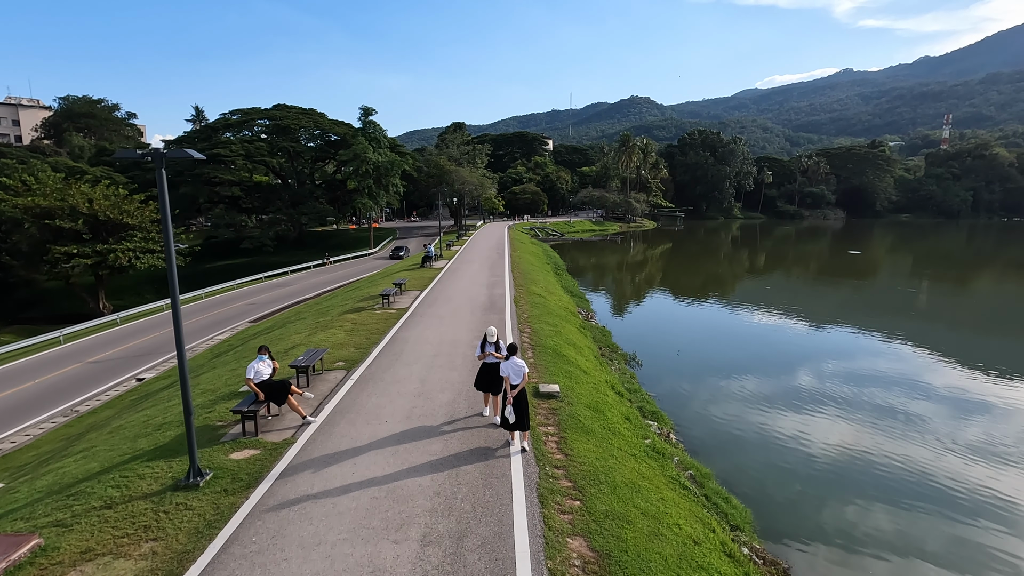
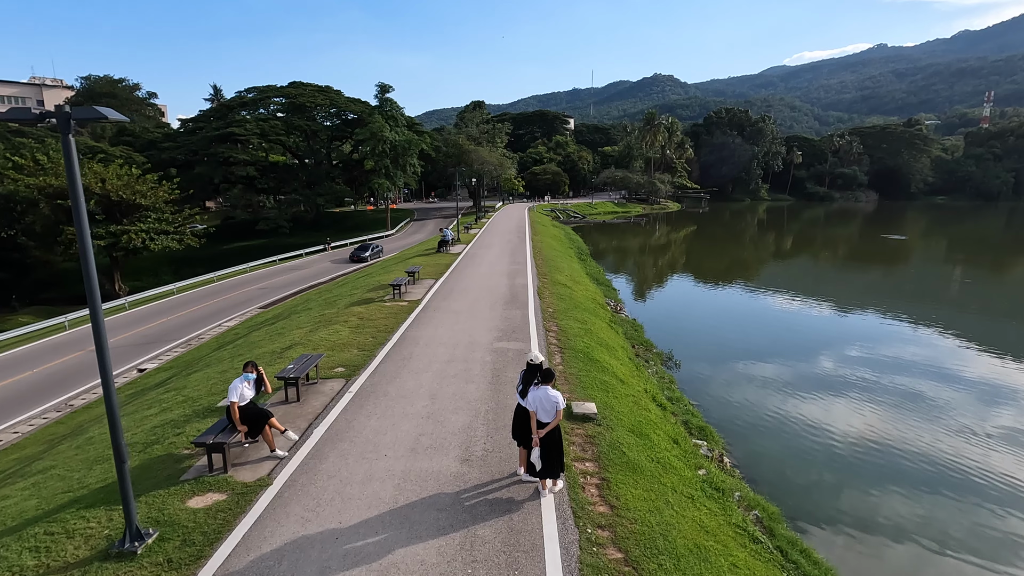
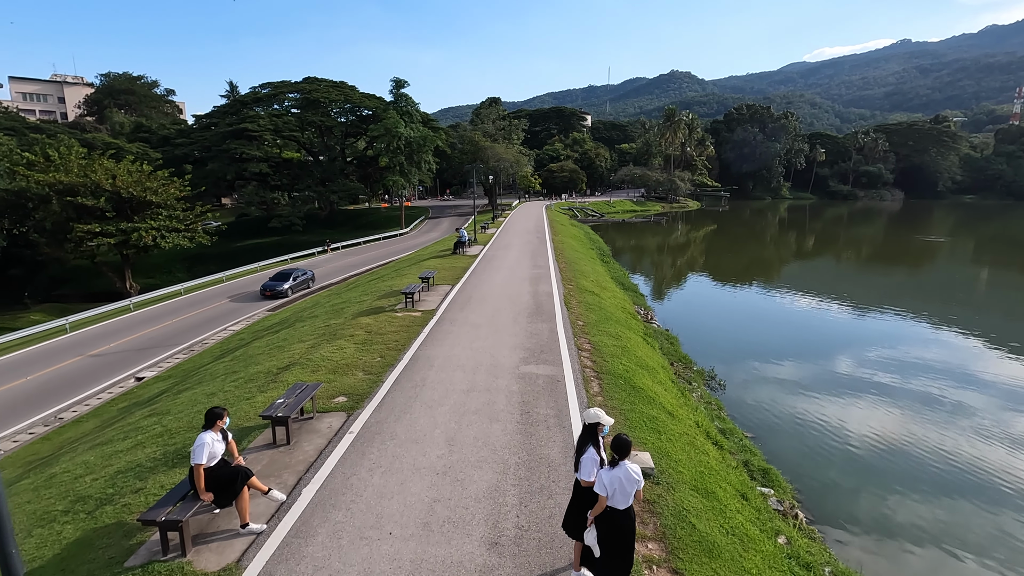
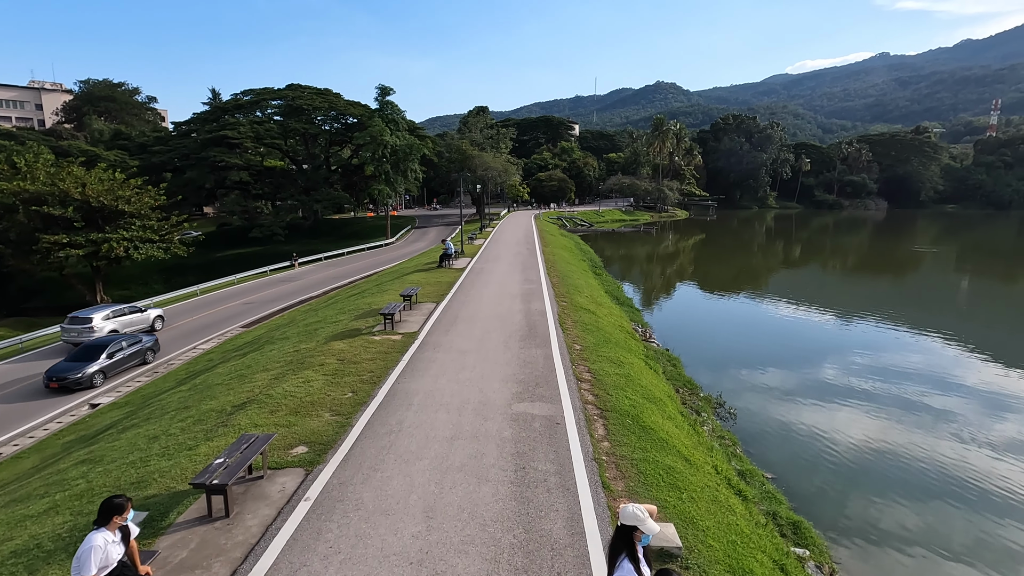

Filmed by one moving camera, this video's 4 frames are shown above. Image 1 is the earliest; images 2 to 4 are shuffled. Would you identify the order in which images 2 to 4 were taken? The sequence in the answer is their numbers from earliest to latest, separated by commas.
2, 3, 4
